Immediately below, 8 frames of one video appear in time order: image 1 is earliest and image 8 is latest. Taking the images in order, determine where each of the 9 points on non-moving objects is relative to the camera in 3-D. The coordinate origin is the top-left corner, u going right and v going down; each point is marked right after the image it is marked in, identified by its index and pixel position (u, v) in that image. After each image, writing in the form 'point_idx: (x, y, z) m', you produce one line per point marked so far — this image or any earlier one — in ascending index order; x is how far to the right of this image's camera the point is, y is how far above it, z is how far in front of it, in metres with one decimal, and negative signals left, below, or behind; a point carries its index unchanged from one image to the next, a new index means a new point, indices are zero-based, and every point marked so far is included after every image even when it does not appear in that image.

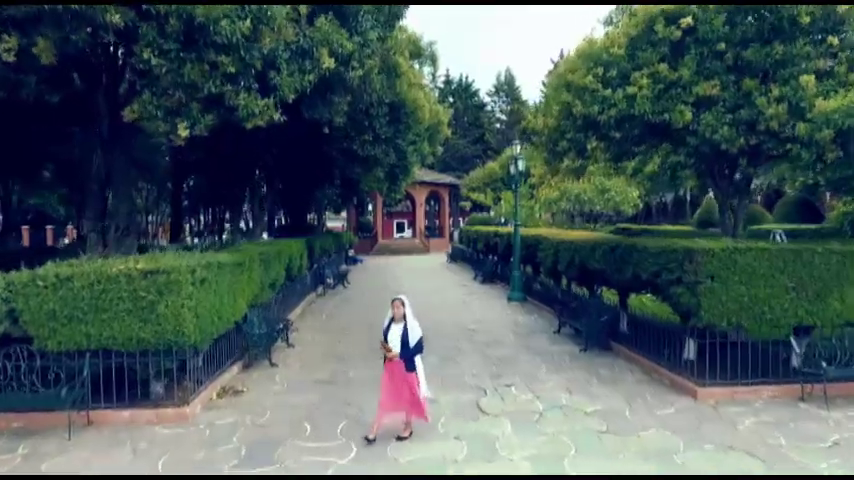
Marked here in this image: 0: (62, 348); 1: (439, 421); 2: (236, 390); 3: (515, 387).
0: (-4.2, -1.2, +8.4) m
1: (+0.1, -1.8, +7.1) m
2: (-2.5, -1.9, +9.3) m
3: (+1.0, -1.7, +8.3) m
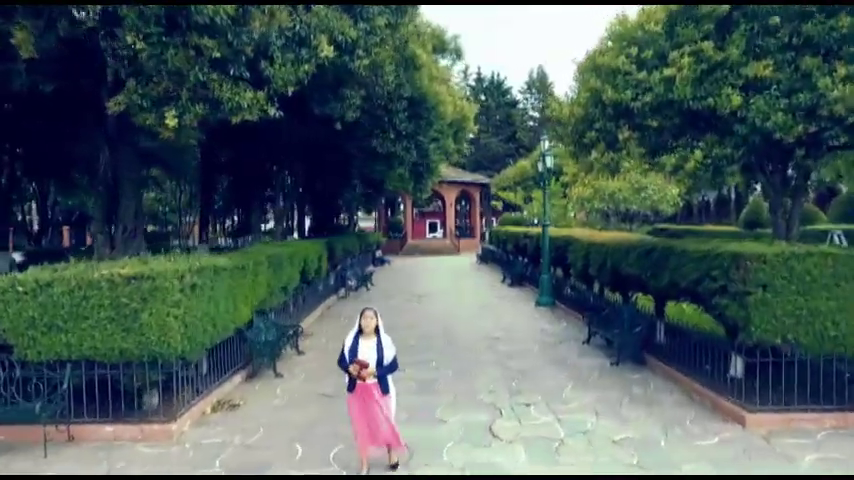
0: (-4.1, -1.2, +7.8) m
1: (+0.1, -1.8, +6.3) m
2: (-2.4, -1.9, +8.6) m
3: (+1.1, -1.7, +7.4) m
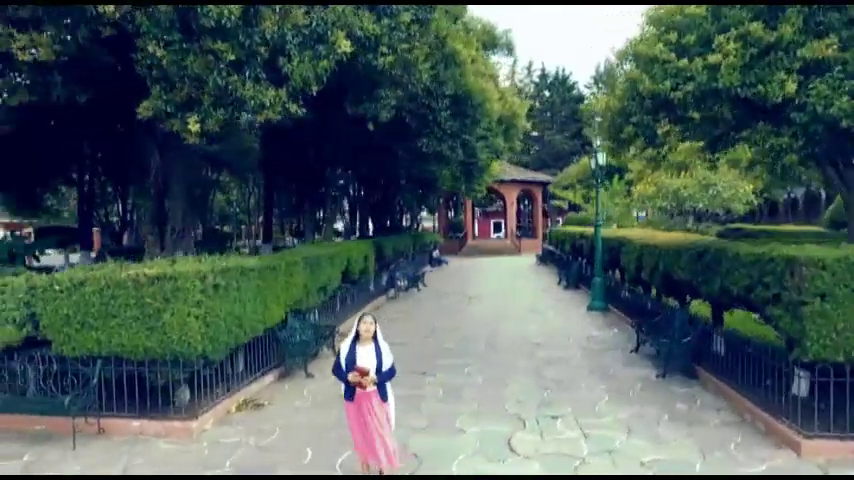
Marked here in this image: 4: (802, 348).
0: (-3.8, -1.2, +7.9) m
1: (+0.2, -1.8, +6.0) m
2: (-2.1, -1.9, +8.5) m
3: (+1.3, -1.8, +7.0) m
4: (+3.6, -1.0, +6.9) m
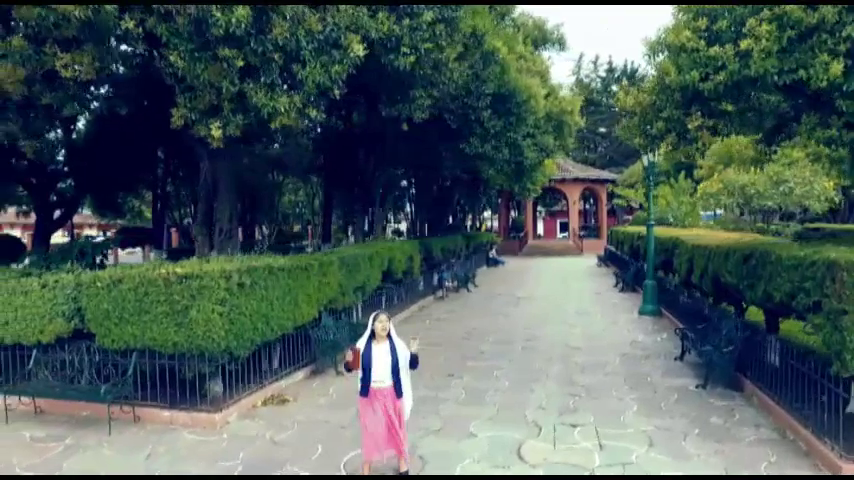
0: (-3.6, -1.2, +8.2) m
1: (+0.3, -1.9, +5.9) m
2: (-1.8, -1.9, +8.6) m
3: (+1.5, -1.8, +6.8) m
4: (+3.8, -1.1, +6.5) m
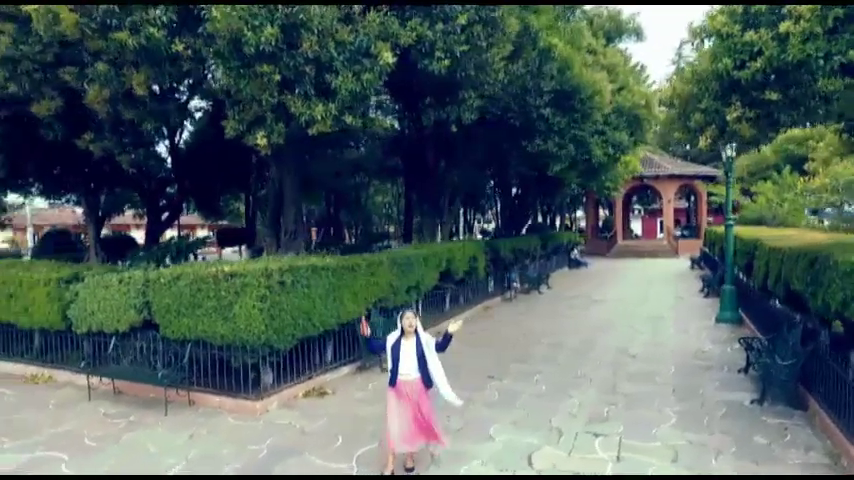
0: (-3.2, -1.2, +8.7) m
1: (+0.3, -1.9, +5.9) m
2: (-1.3, -1.9, +8.9) m
3: (+1.6, -1.8, +6.6) m
4: (+3.9, -1.2, +6.0) m
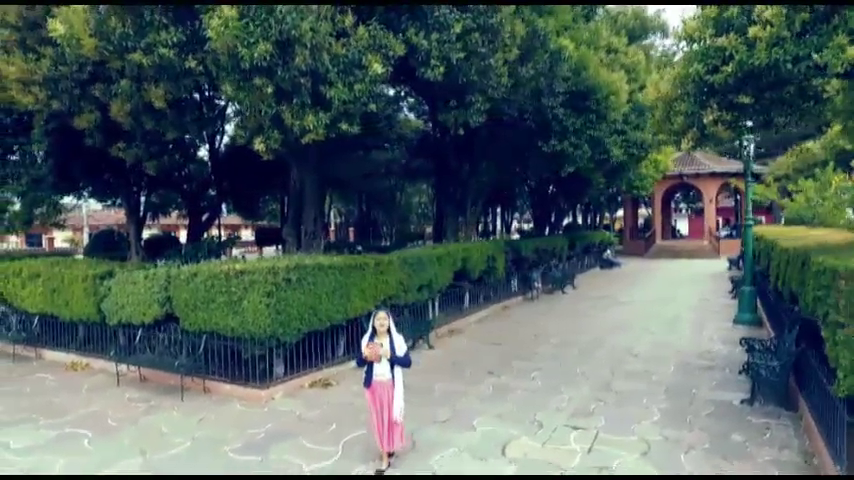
0: (-3.1, -1.2, +9.2) m
1: (+0.1, -1.9, +6.3) m
2: (-1.3, -1.9, +9.3) m
3: (+1.5, -1.8, +6.9) m
4: (+3.7, -1.2, +6.1) m
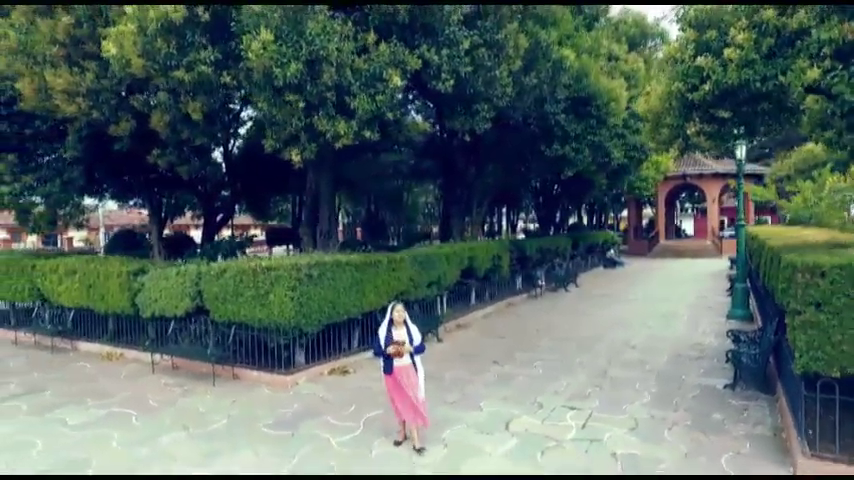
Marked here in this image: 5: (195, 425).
0: (-3.0, -1.2, +10.1) m
1: (+0.3, -1.9, +7.1) m
2: (-1.1, -1.9, +10.1) m
3: (+1.6, -1.8, +7.7) m
4: (+3.8, -1.2, +6.9) m
5: (-2.4, -1.9, +7.5) m
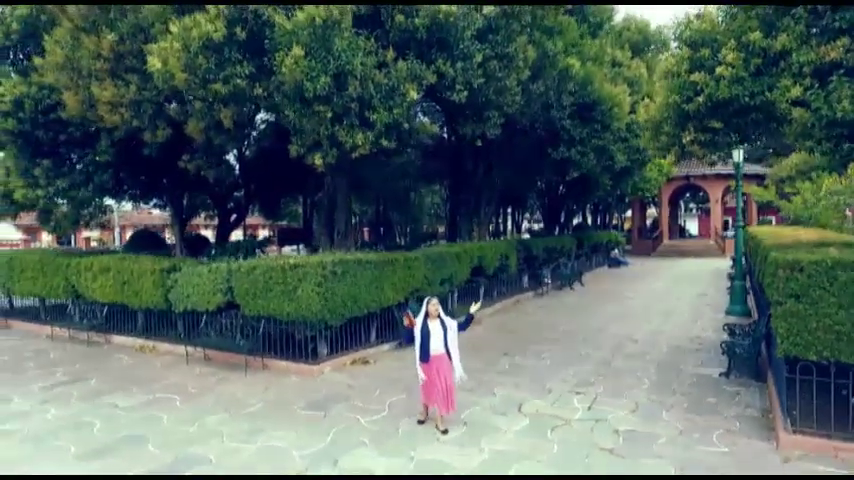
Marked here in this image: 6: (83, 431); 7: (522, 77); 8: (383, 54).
0: (-2.8, -1.2, +10.8) m
1: (+0.5, -1.9, +7.8) m
2: (-0.9, -1.9, +10.8) m
3: (+1.8, -1.8, +8.4) m
4: (+4.0, -1.2, +7.6) m
5: (-2.2, -1.9, +8.2) m
6: (-3.6, -2.0, +7.4) m
7: (+1.6, +2.8, +12.1) m
8: (-0.6, +2.7, +10.3) m
